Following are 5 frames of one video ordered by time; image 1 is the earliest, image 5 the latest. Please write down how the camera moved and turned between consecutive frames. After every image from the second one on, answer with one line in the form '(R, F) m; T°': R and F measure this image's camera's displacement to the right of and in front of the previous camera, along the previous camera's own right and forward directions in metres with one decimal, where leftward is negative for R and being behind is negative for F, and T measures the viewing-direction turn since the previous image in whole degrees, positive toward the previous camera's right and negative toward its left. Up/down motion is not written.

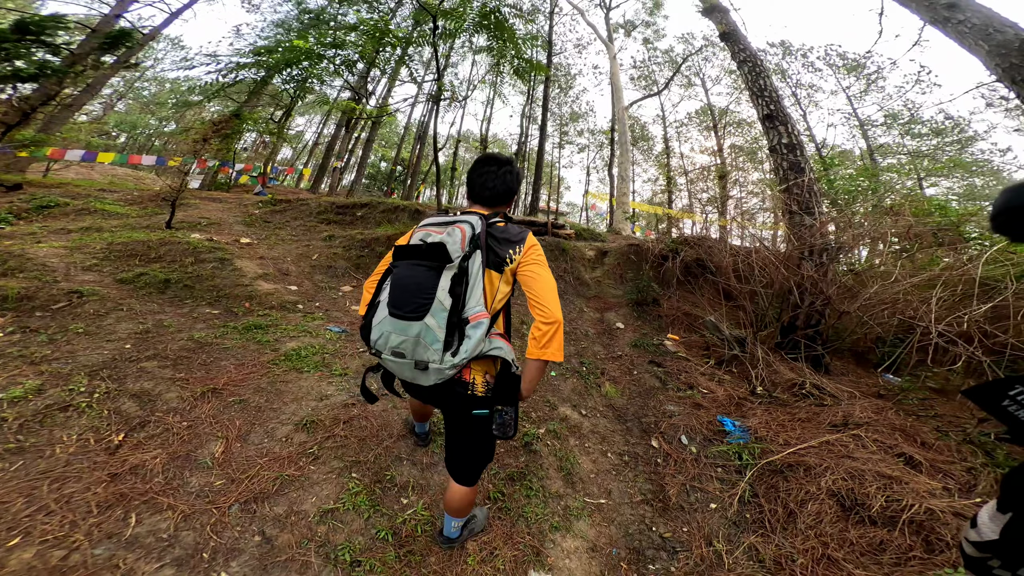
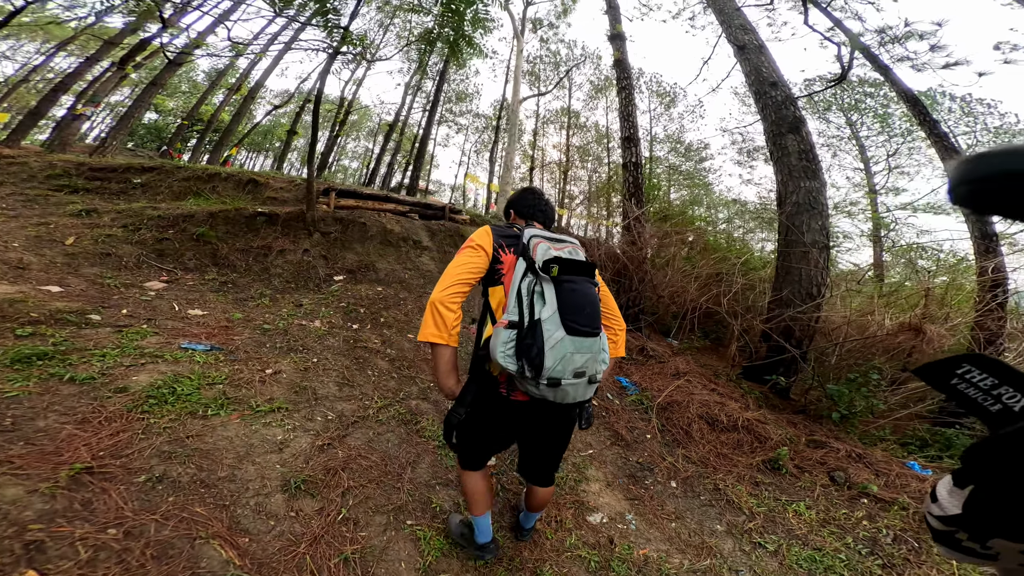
(-0.9, +0.4) m; +27°
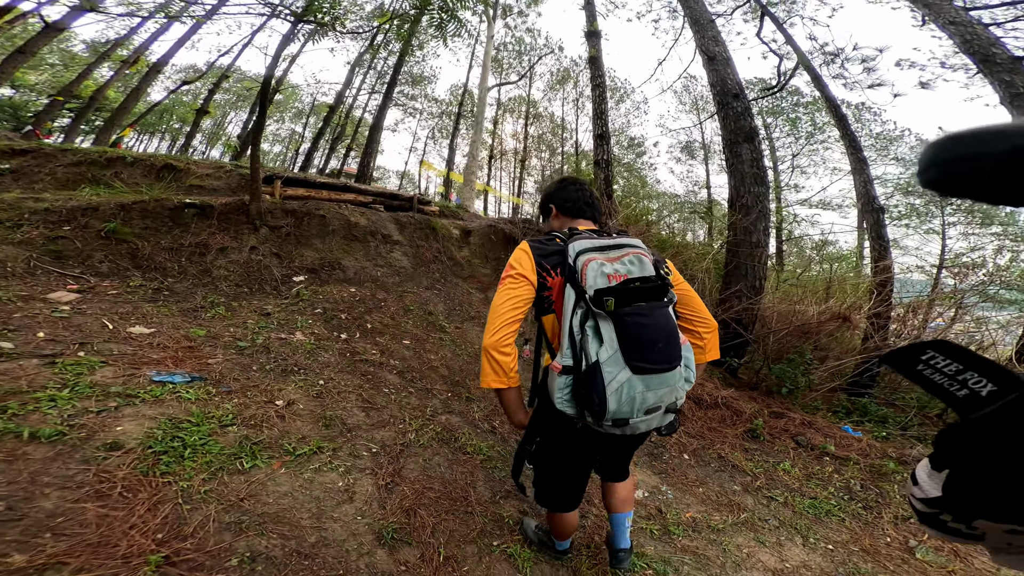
(-0.6, +0.1) m; +10°
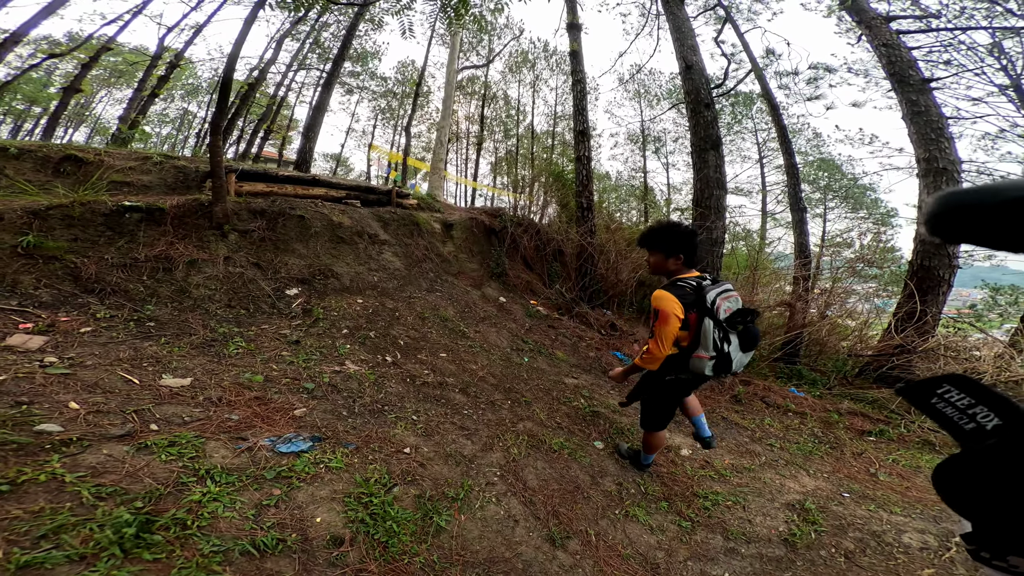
(-1.1, 0.0) m; +12°
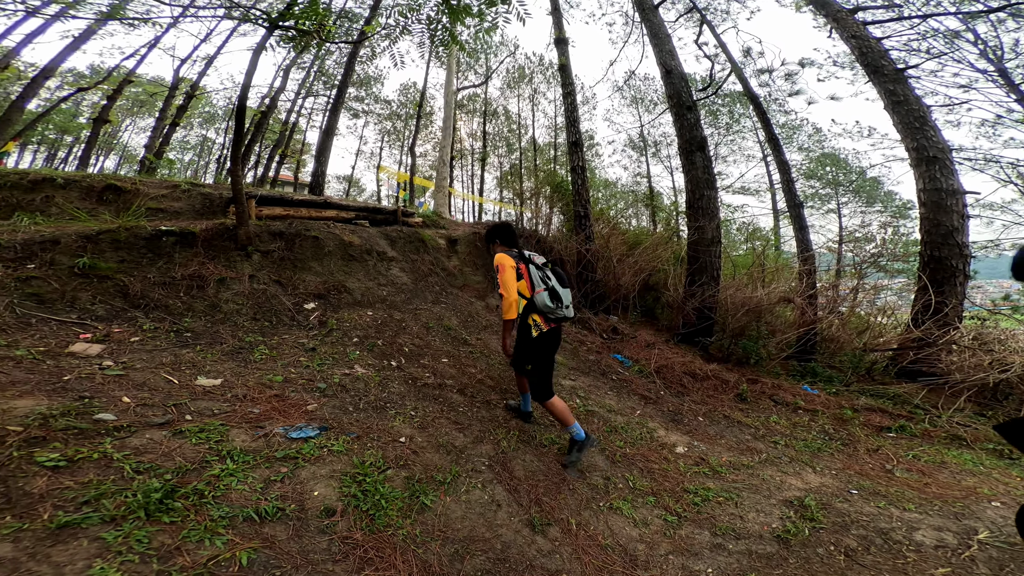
(+0.3, -0.3) m; -3°
